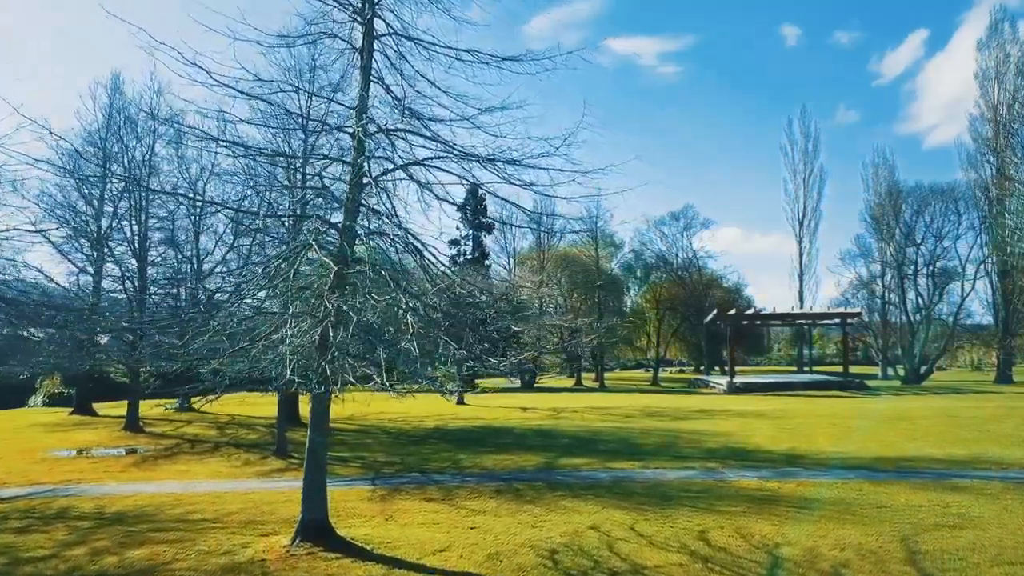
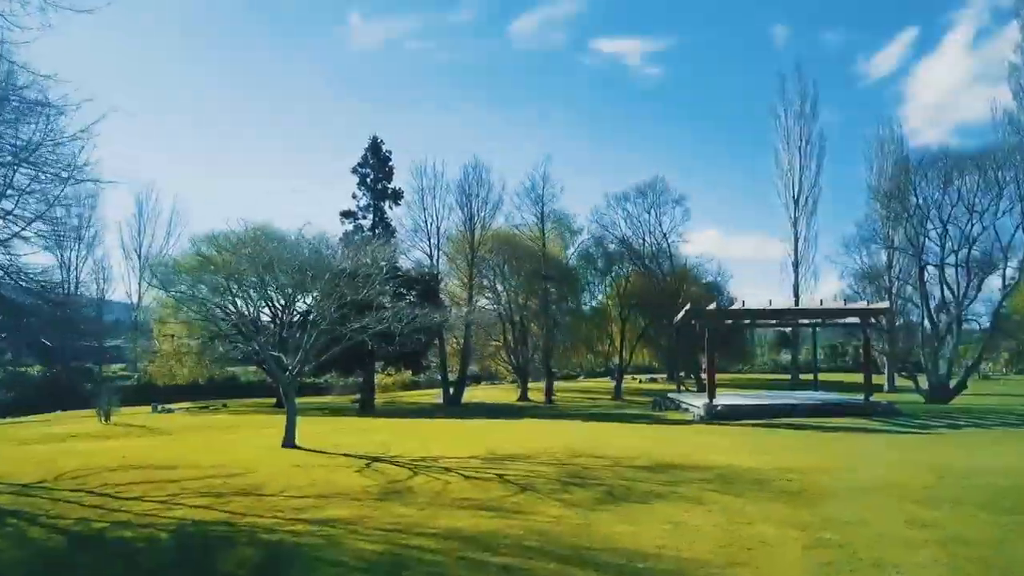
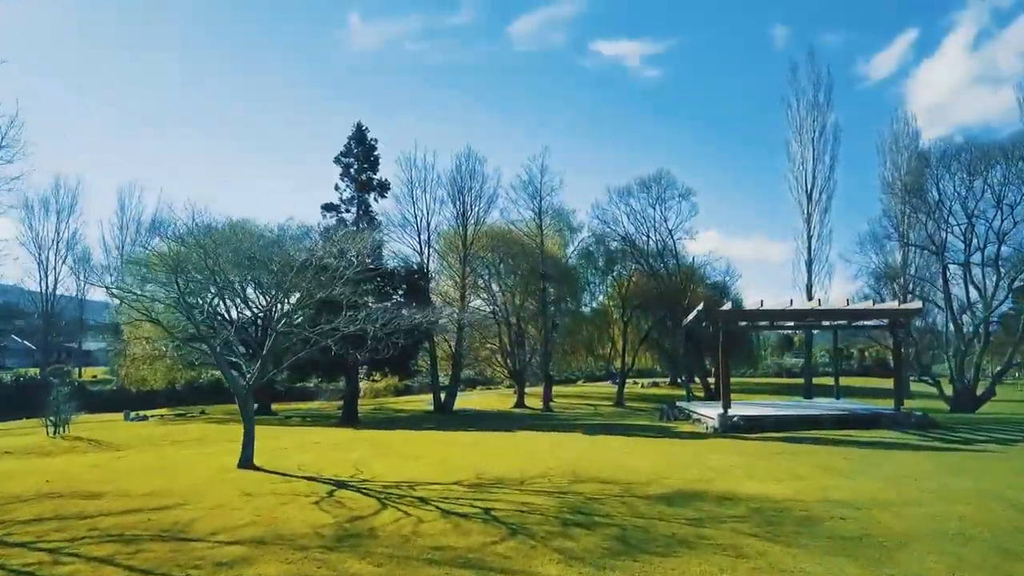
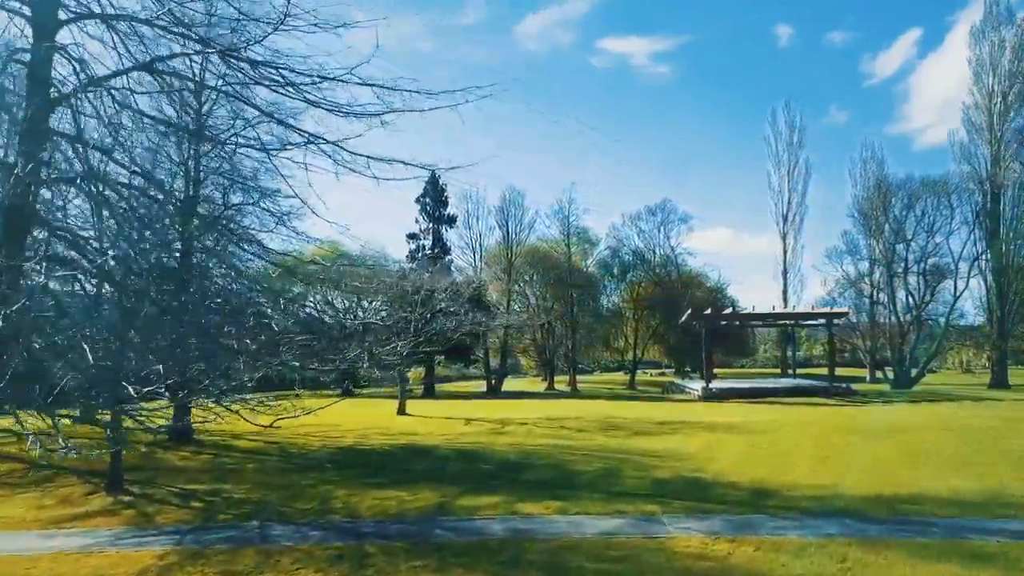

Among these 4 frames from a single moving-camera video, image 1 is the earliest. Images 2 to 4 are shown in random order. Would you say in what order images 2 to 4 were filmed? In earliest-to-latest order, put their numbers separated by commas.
4, 2, 3
